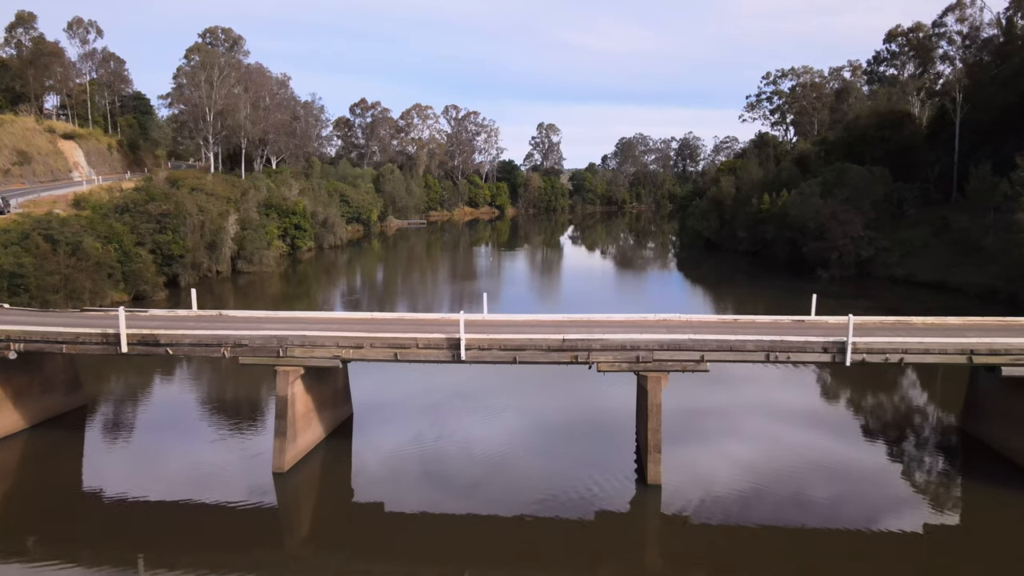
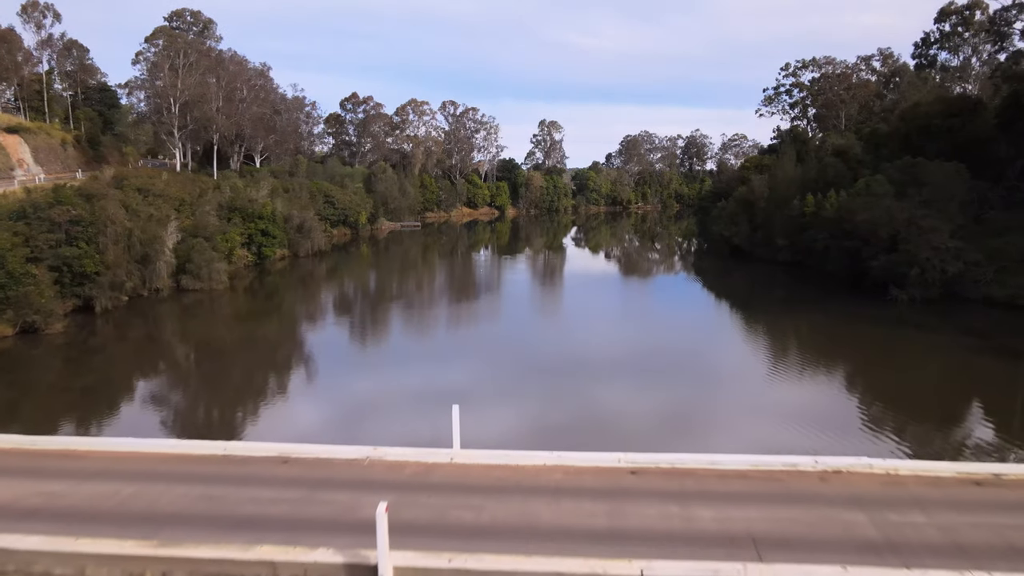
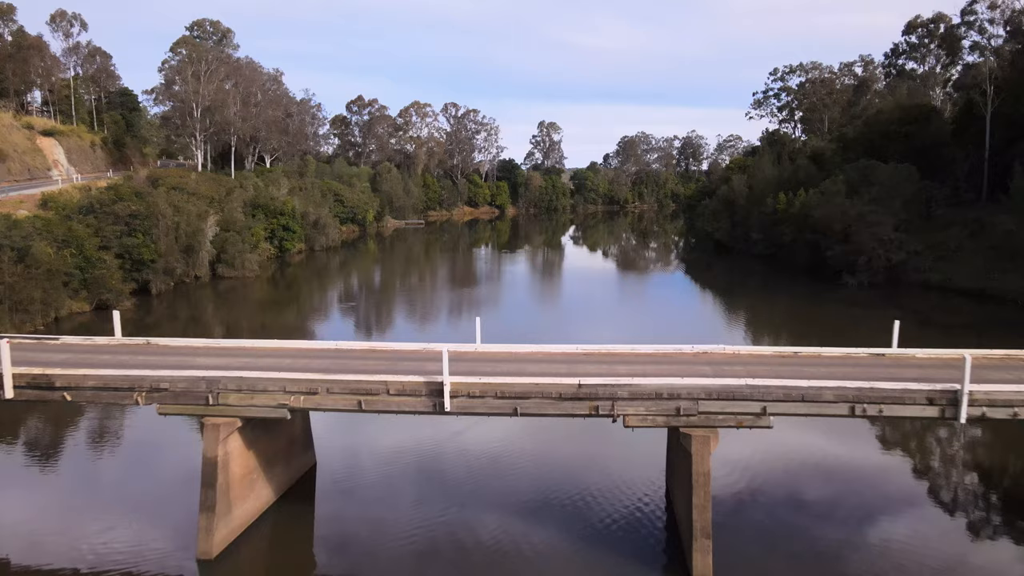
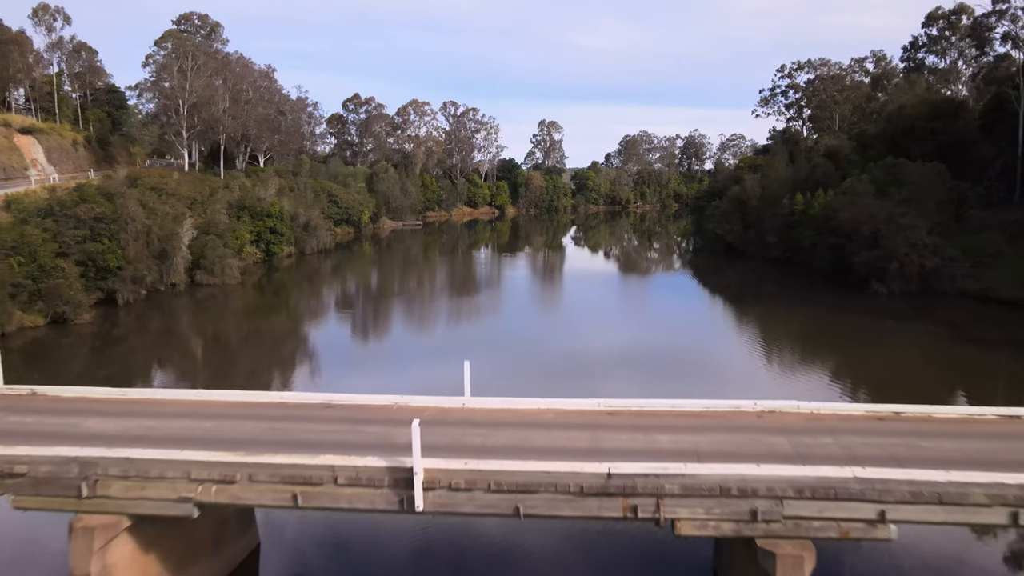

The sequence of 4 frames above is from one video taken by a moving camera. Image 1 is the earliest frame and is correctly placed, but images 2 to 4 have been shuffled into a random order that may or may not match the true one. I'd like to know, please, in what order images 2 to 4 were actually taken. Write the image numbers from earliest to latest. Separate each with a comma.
3, 4, 2
